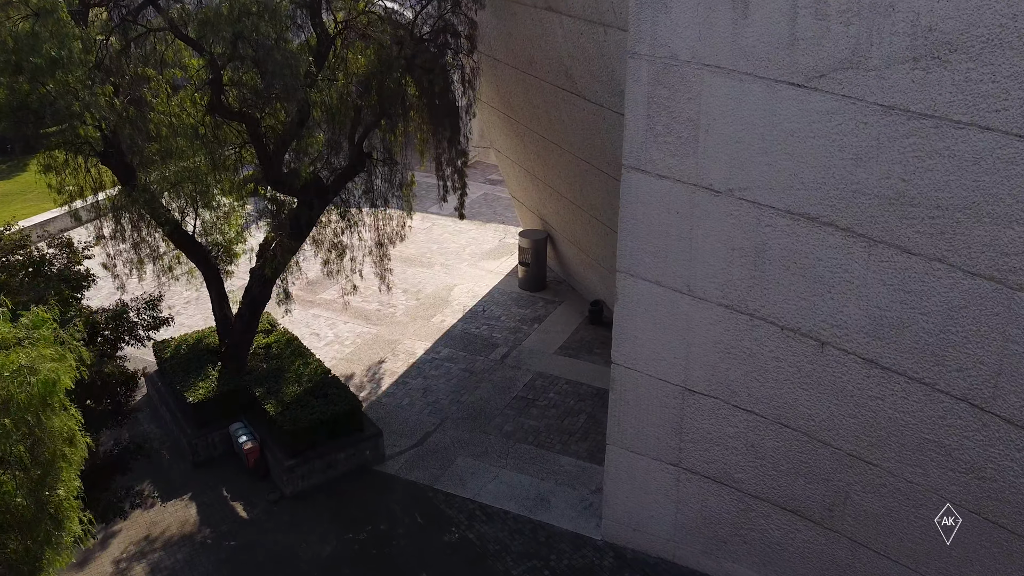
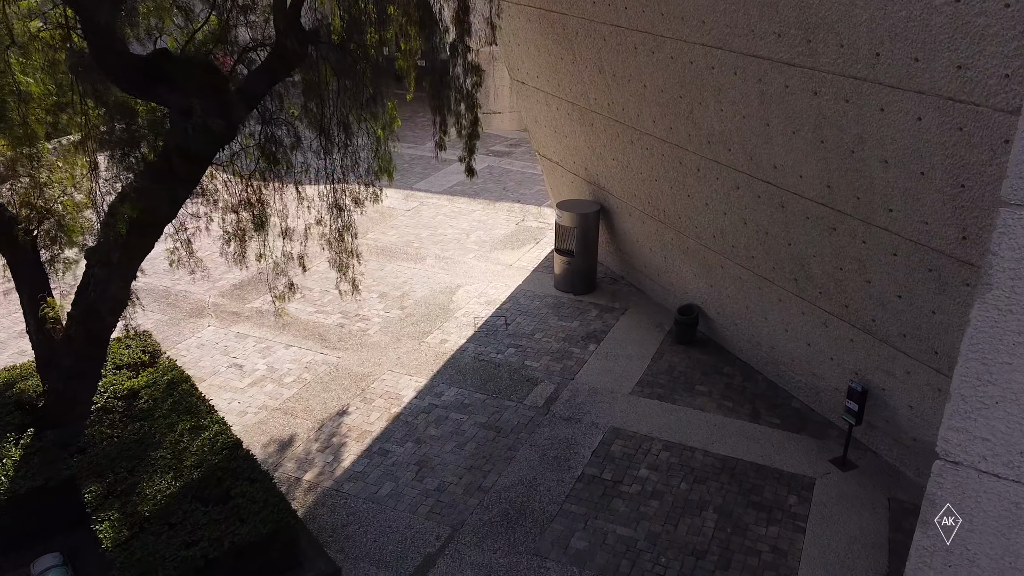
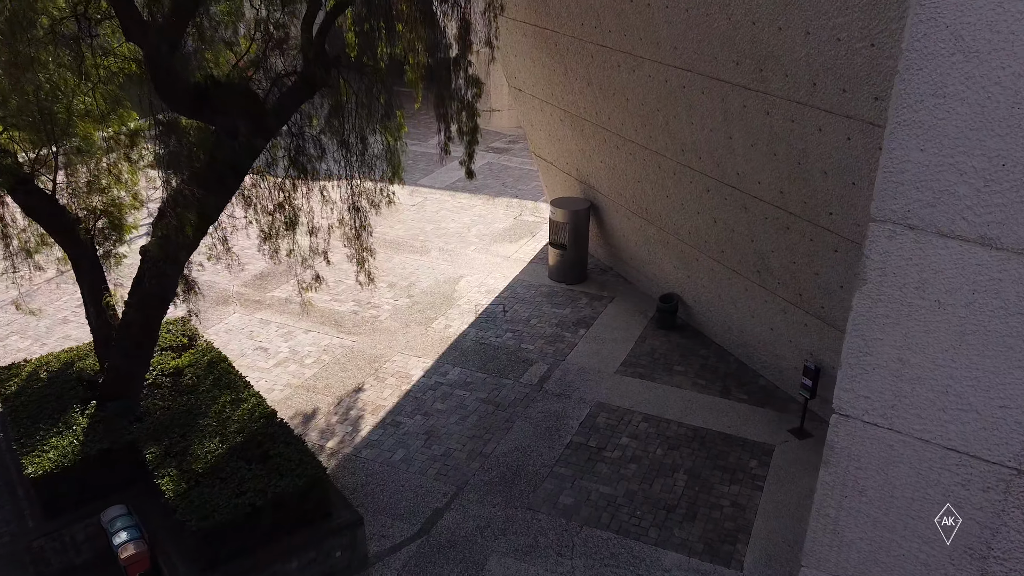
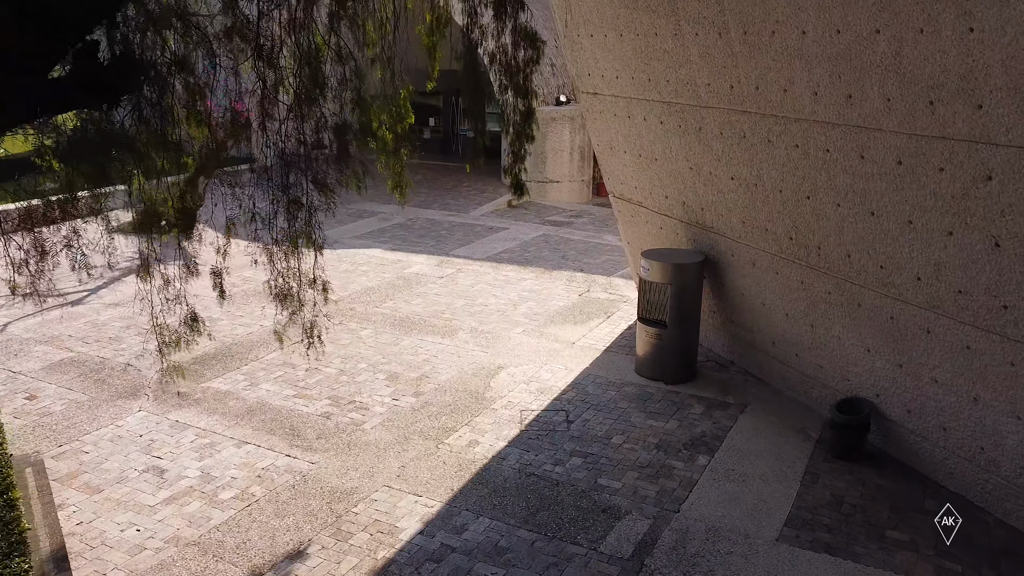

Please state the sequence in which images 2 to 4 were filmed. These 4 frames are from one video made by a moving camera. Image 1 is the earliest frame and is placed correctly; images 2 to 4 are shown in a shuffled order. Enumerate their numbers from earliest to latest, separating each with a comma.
3, 2, 4
